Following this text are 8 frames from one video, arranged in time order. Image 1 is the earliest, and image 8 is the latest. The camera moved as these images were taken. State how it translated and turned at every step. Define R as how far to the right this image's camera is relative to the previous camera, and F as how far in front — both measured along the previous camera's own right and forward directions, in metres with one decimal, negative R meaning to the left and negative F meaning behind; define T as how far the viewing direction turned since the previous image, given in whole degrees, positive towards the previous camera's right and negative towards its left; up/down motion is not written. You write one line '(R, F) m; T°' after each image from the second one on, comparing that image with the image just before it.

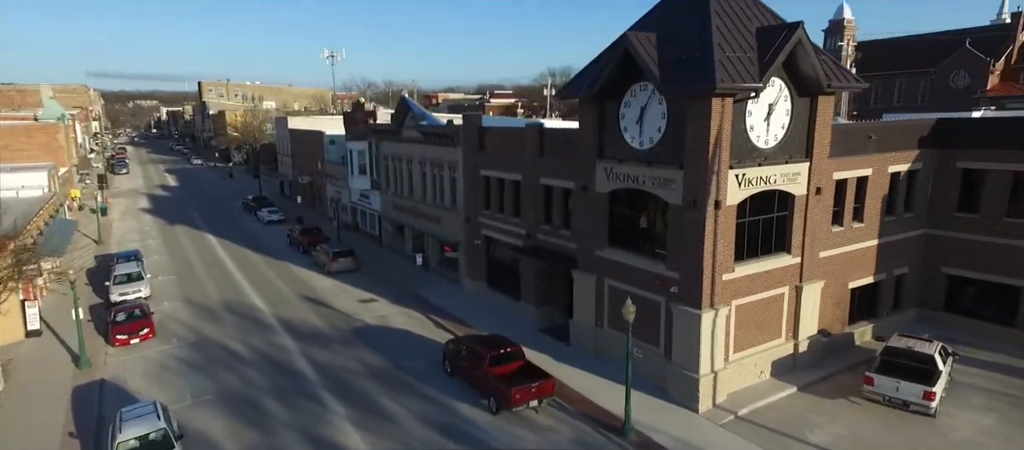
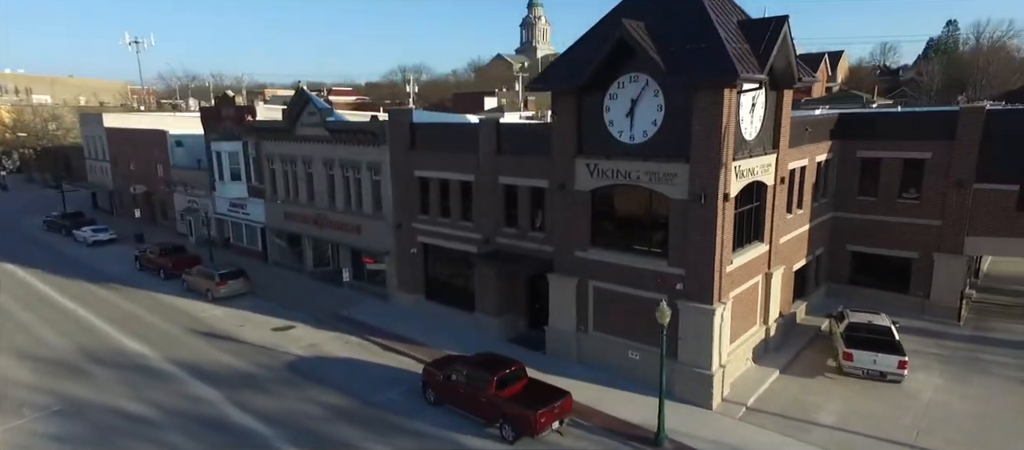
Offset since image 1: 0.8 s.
(-4.8, +2.6) m; +17°
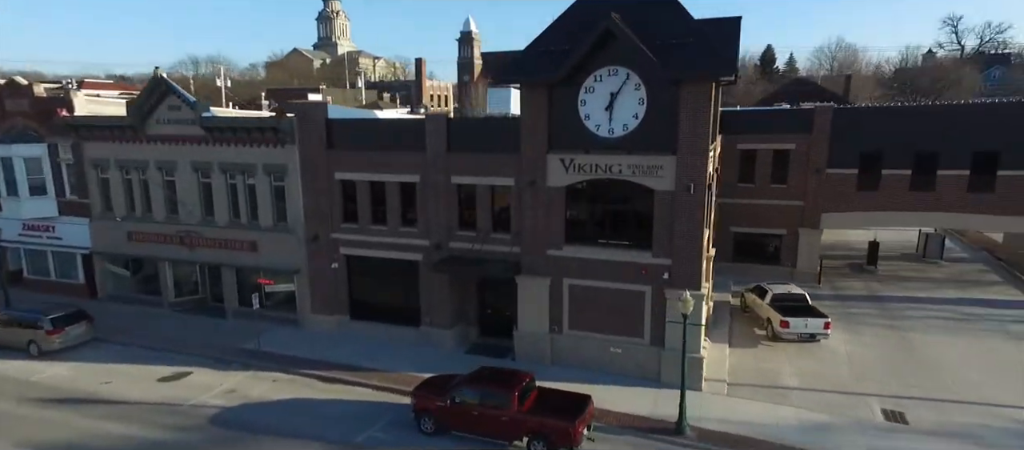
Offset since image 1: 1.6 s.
(-5.7, +2.3) m; +21°
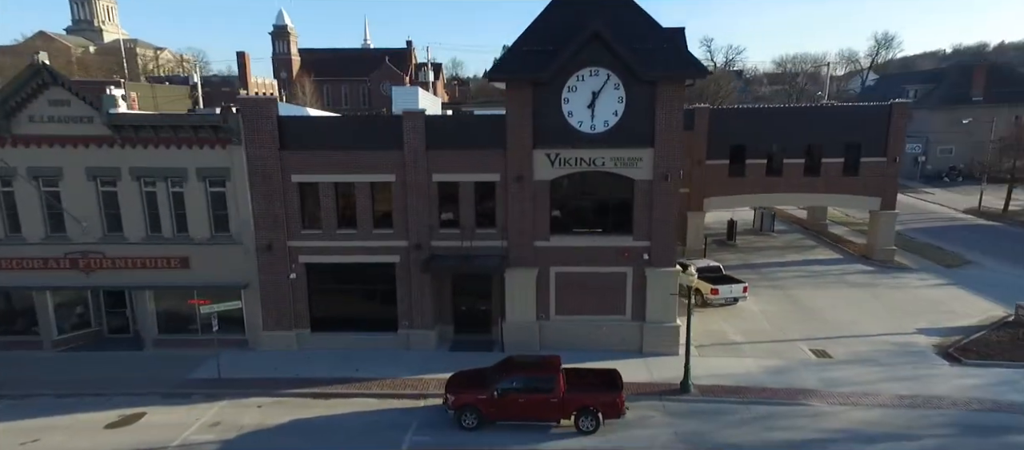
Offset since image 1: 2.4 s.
(-6.2, +0.5) m; +20°
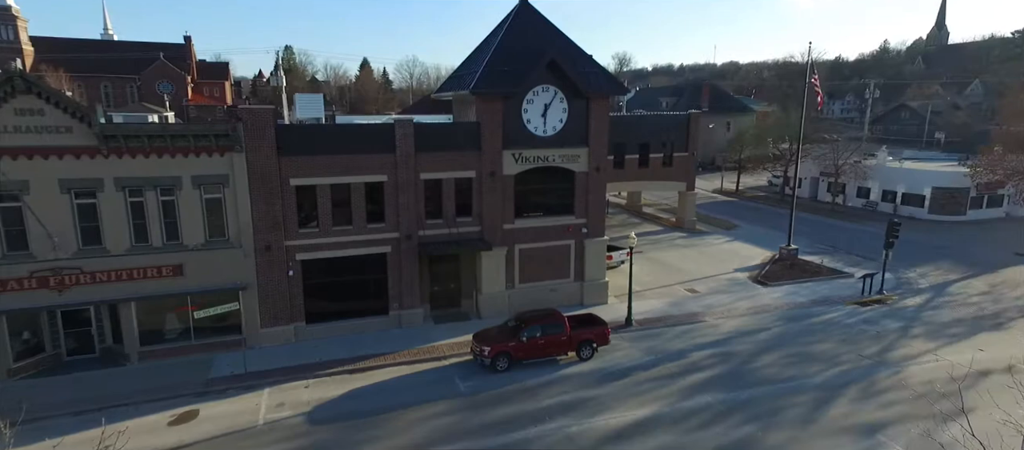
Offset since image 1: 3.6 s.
(-8.1, -2.9) m; +22°
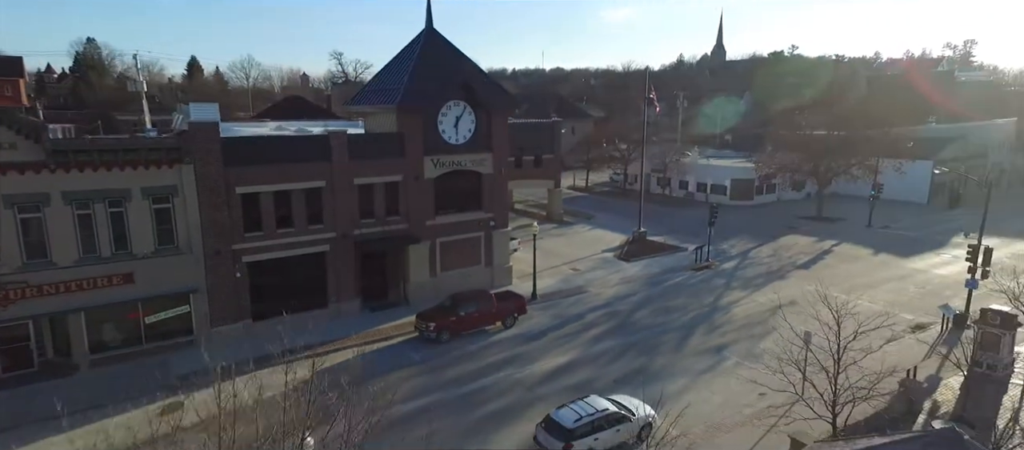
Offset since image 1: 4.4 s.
(-3.9, -3.6) m; +15°
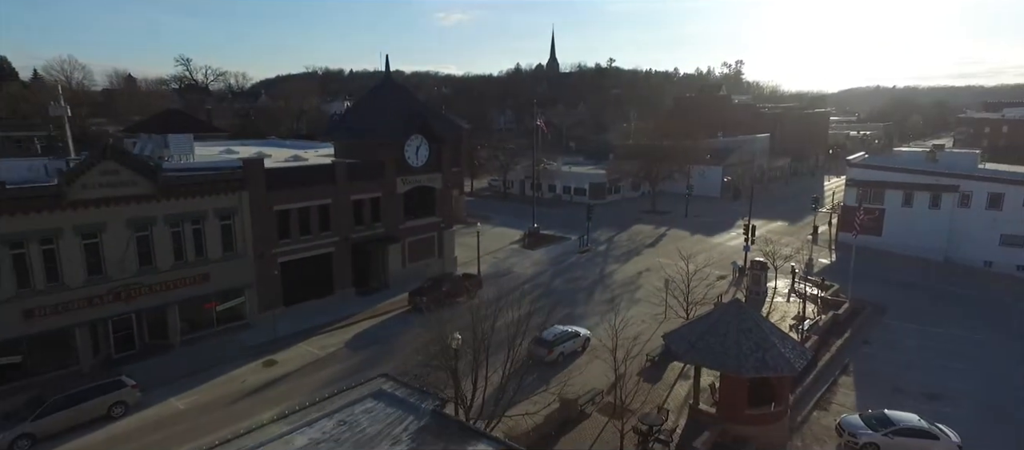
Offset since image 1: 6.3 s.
(-6.9, -10.2) m; +15°
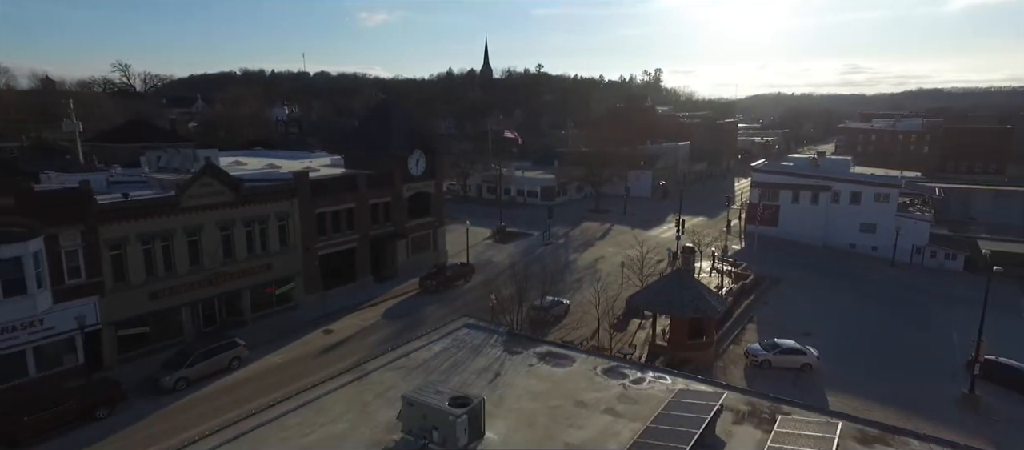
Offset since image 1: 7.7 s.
(-4.4, -8.9) m; +7°
